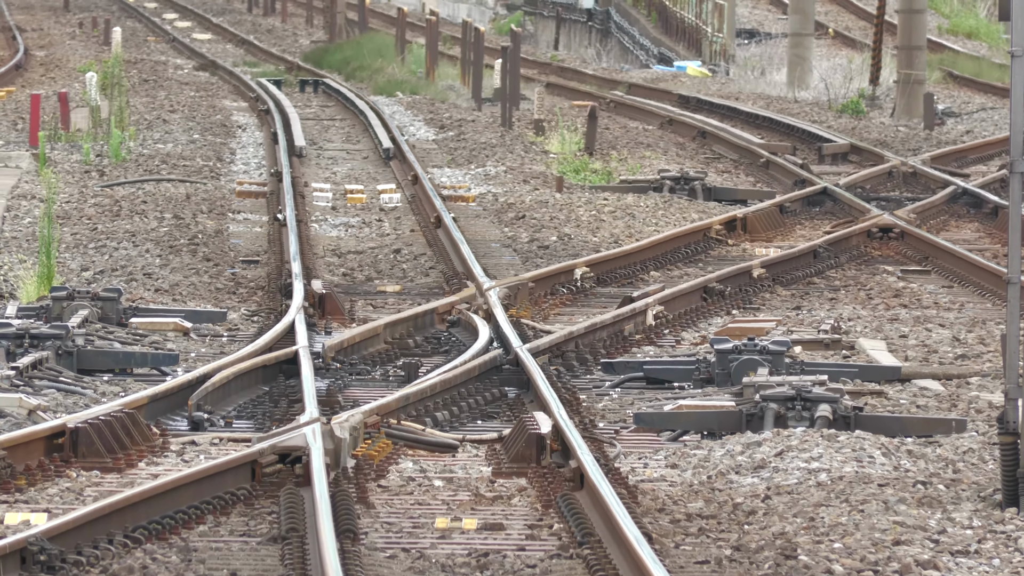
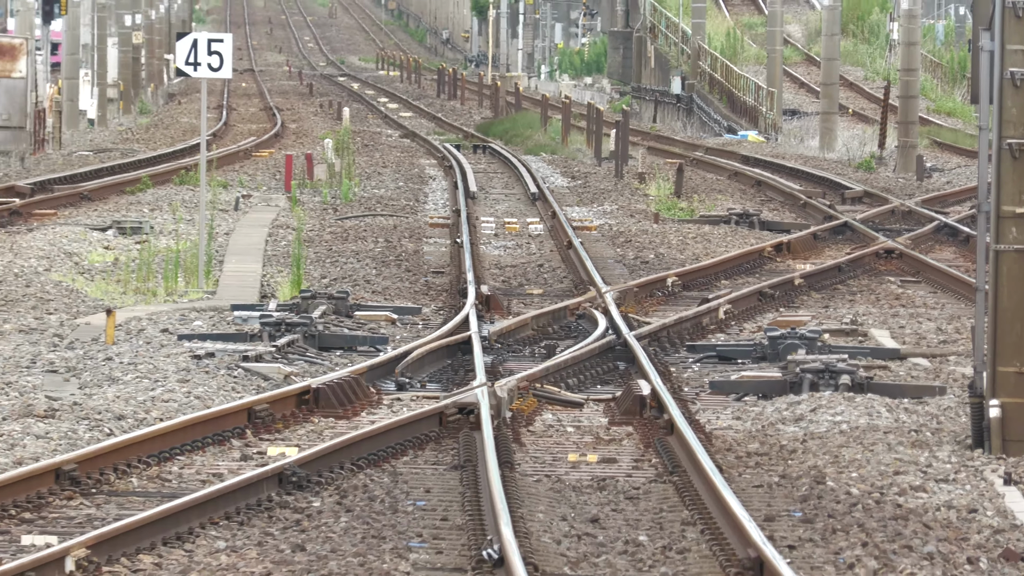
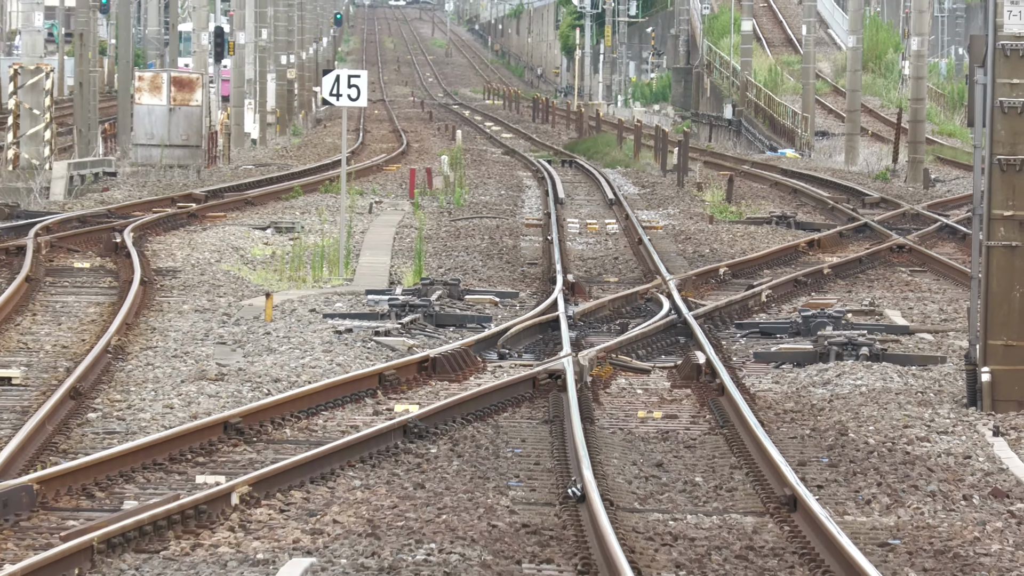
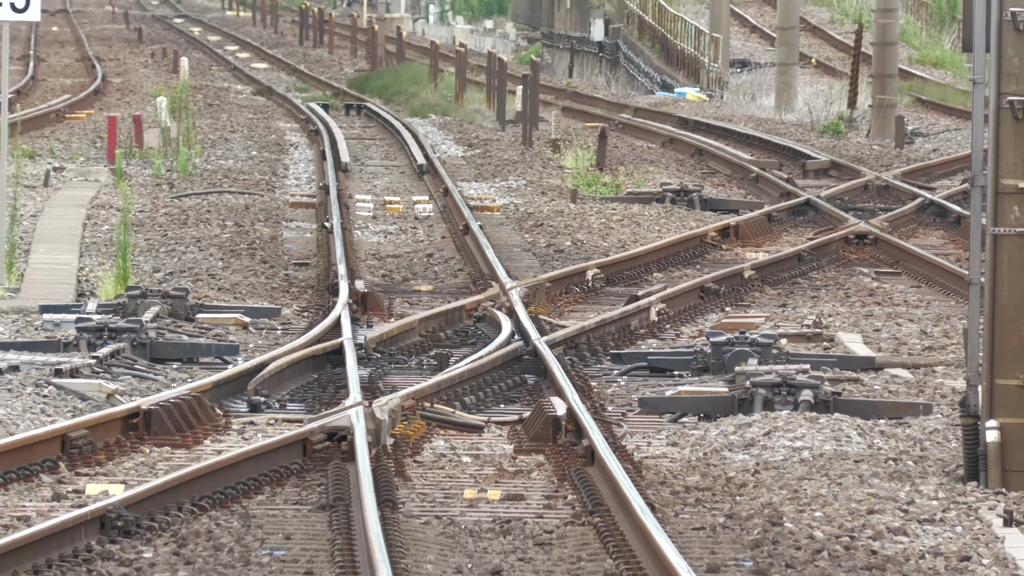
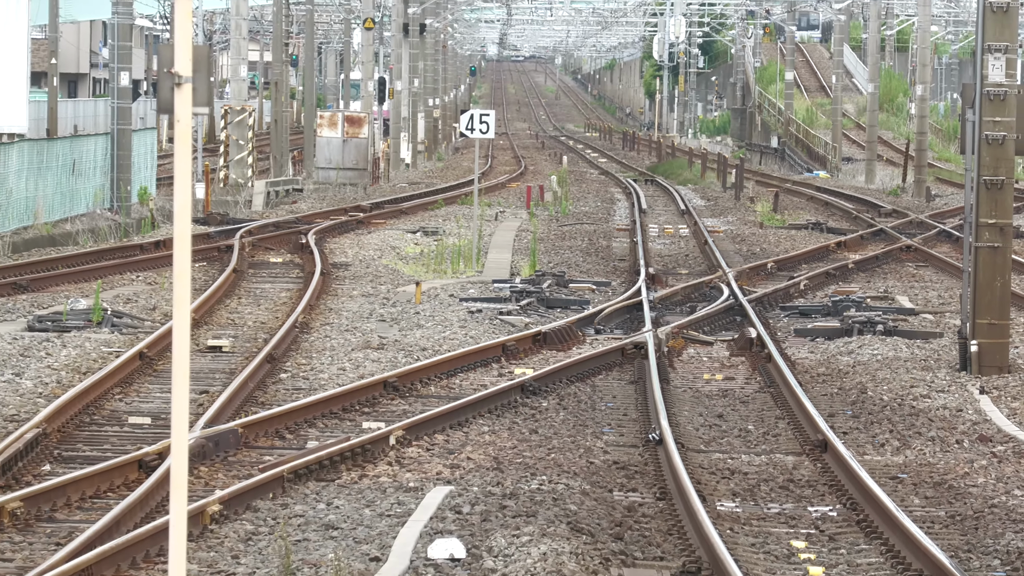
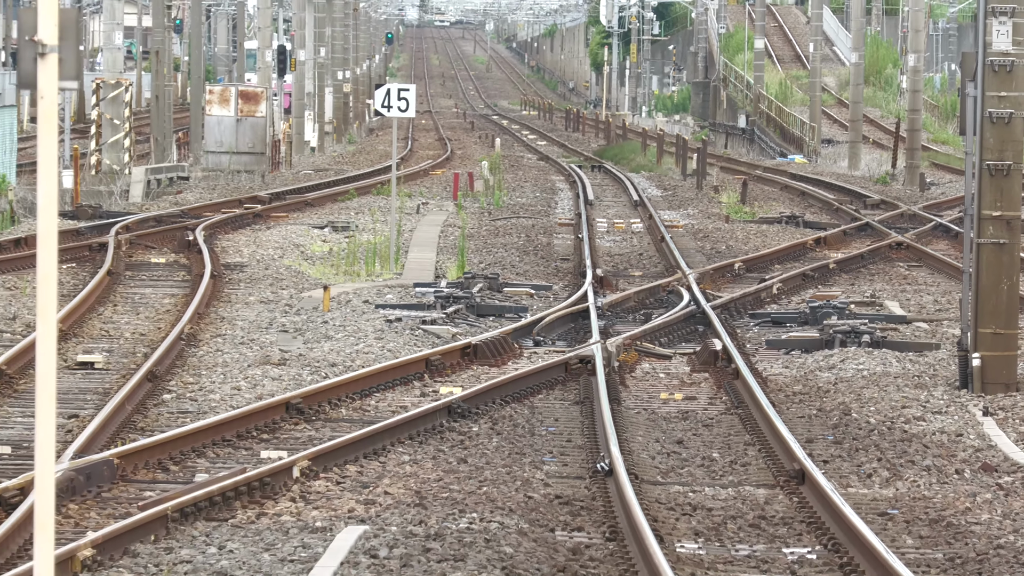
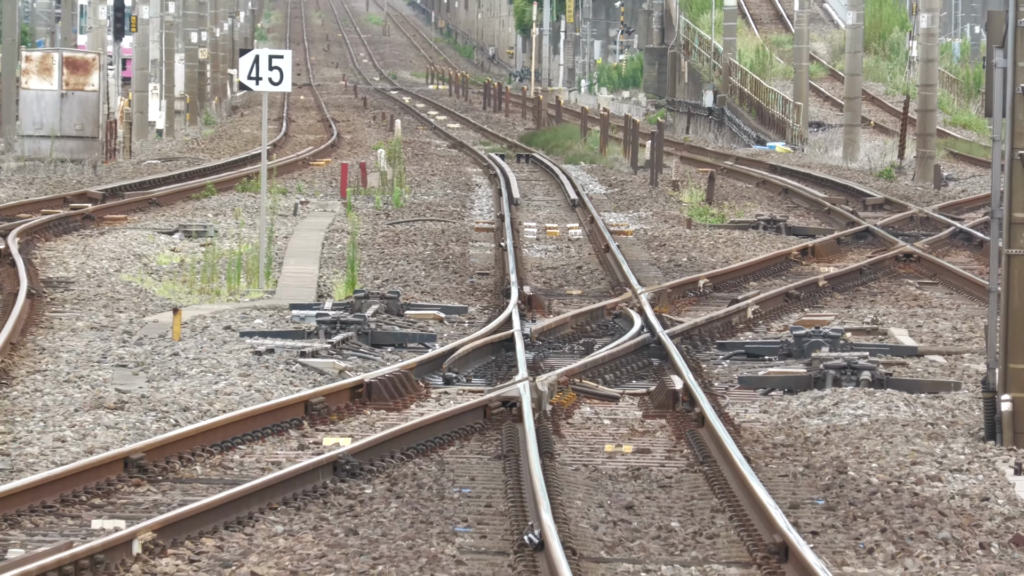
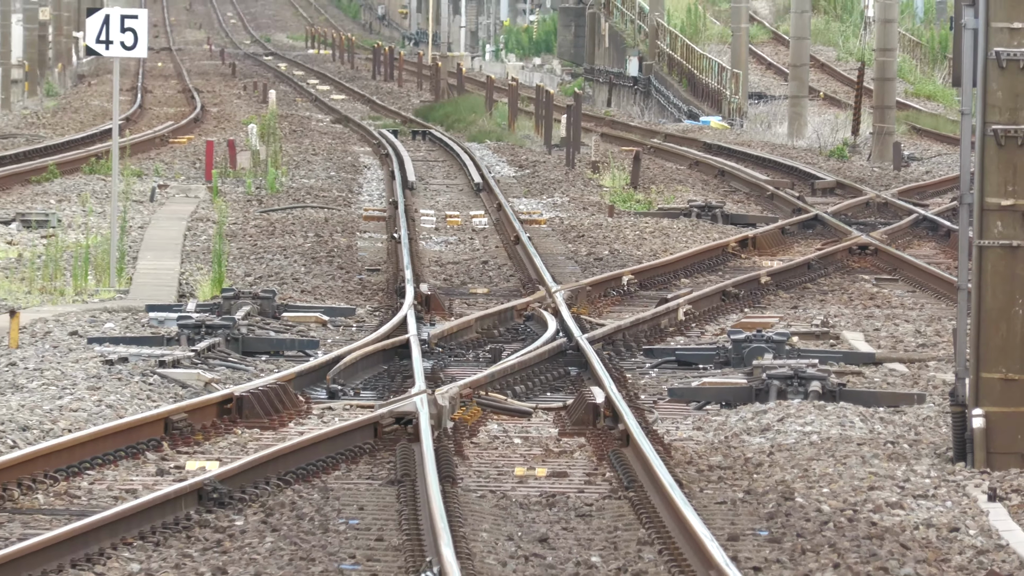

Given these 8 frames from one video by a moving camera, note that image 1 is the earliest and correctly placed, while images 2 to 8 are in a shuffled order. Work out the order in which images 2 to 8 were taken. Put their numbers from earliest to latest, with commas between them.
4, 8, 2, 7, 3, 6, 5
